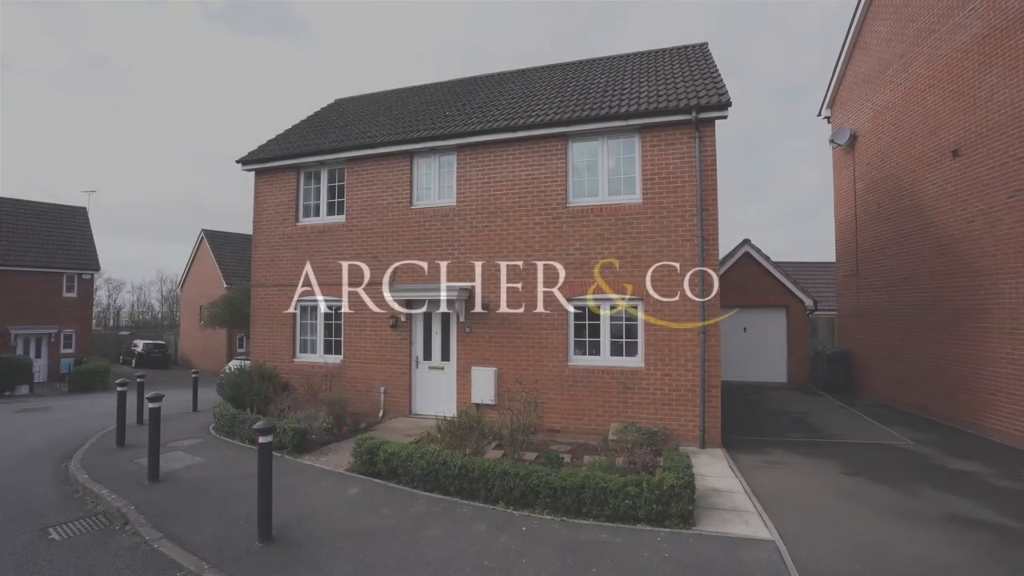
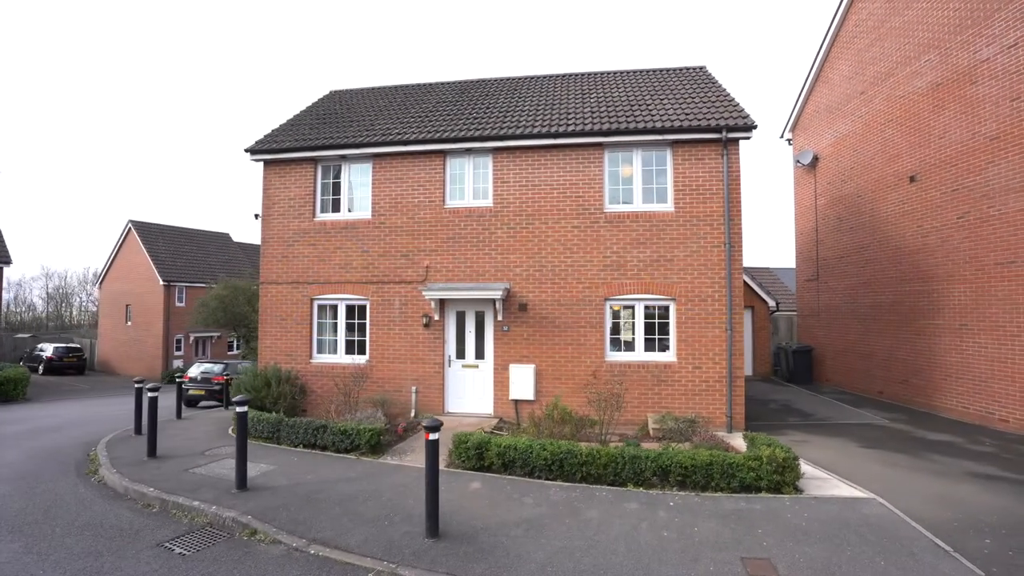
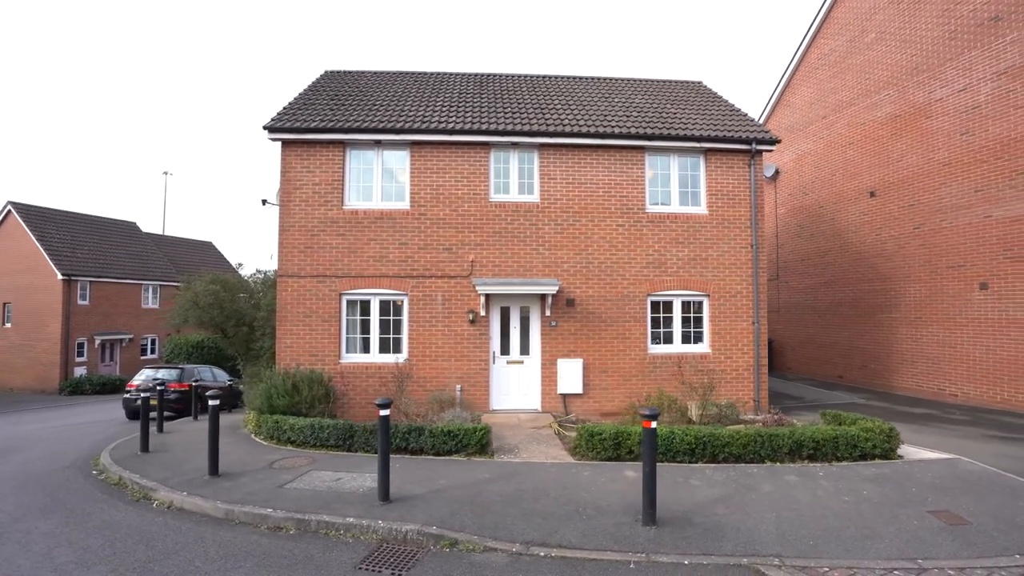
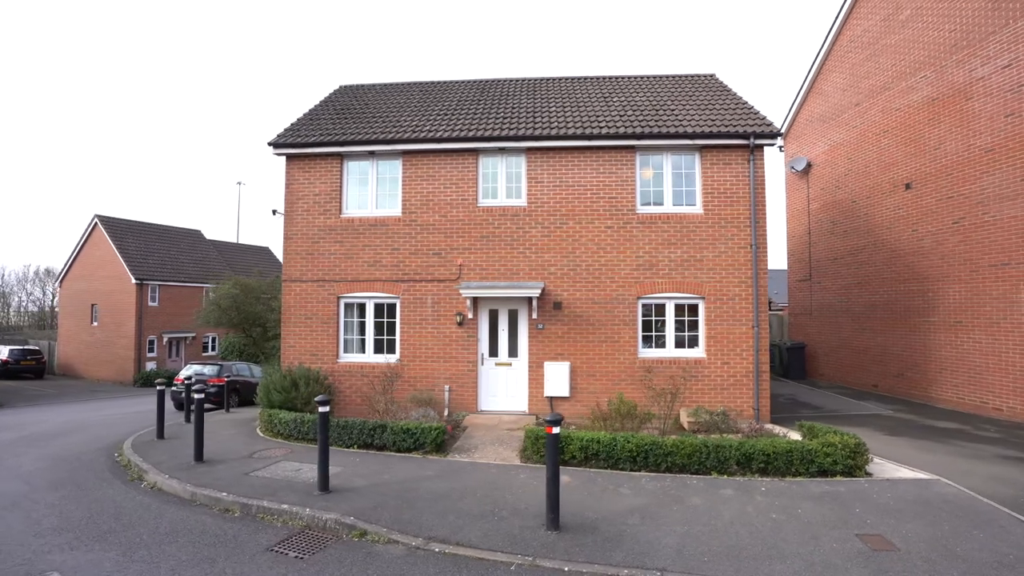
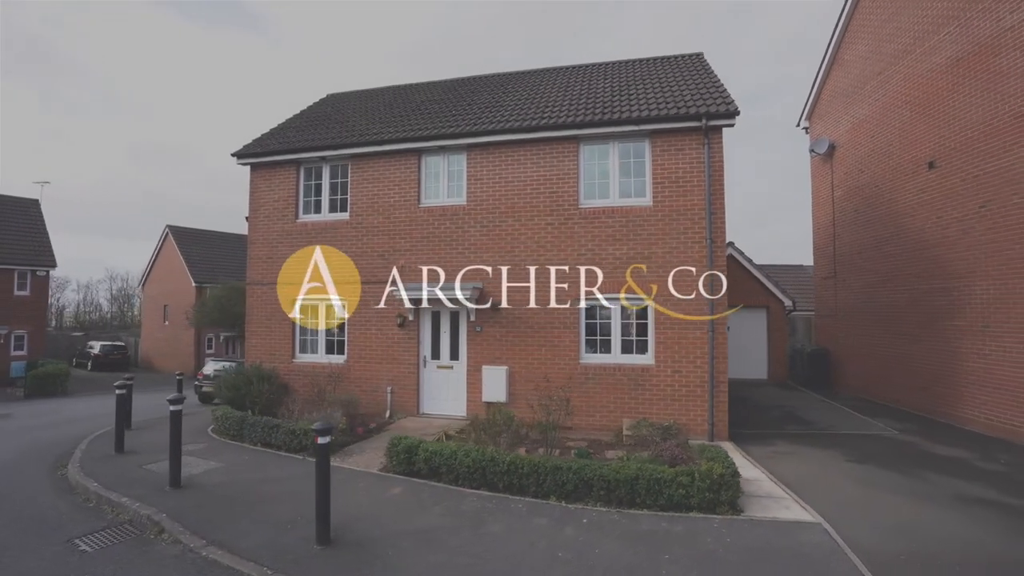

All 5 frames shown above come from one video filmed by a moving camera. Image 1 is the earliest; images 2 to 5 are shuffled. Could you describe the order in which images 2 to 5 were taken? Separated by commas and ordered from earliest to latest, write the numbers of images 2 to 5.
5, 2, 4, 3
